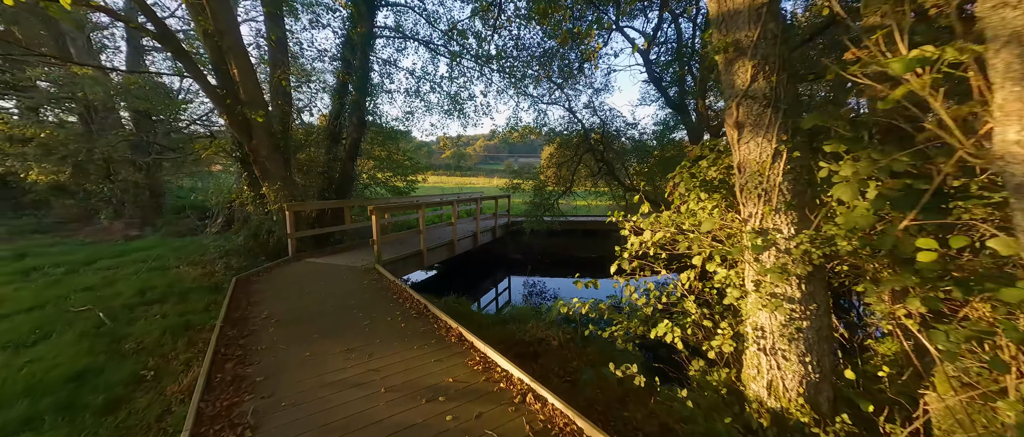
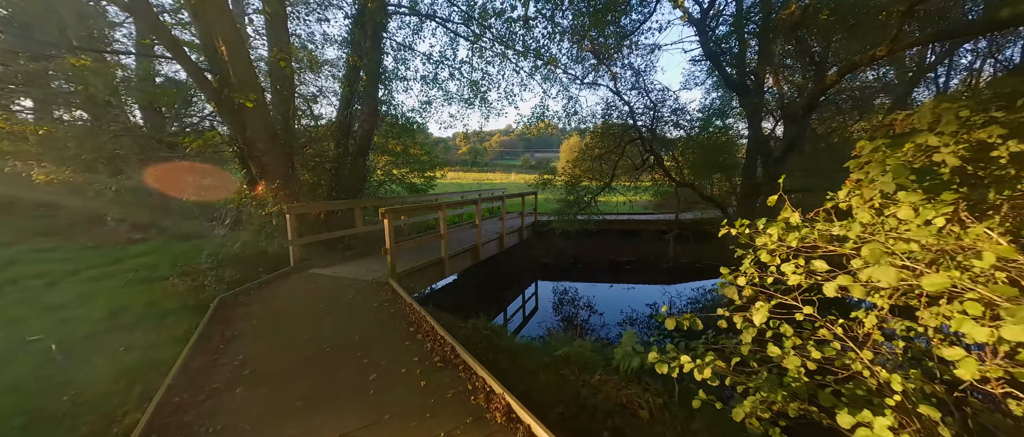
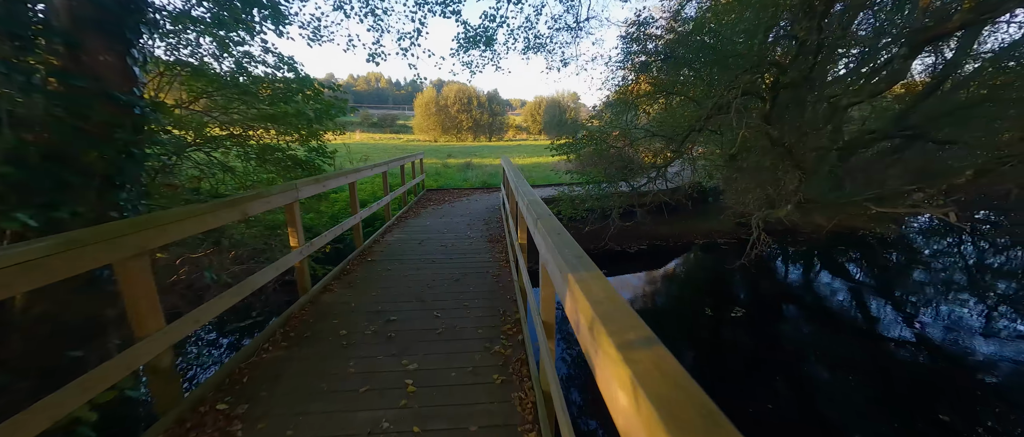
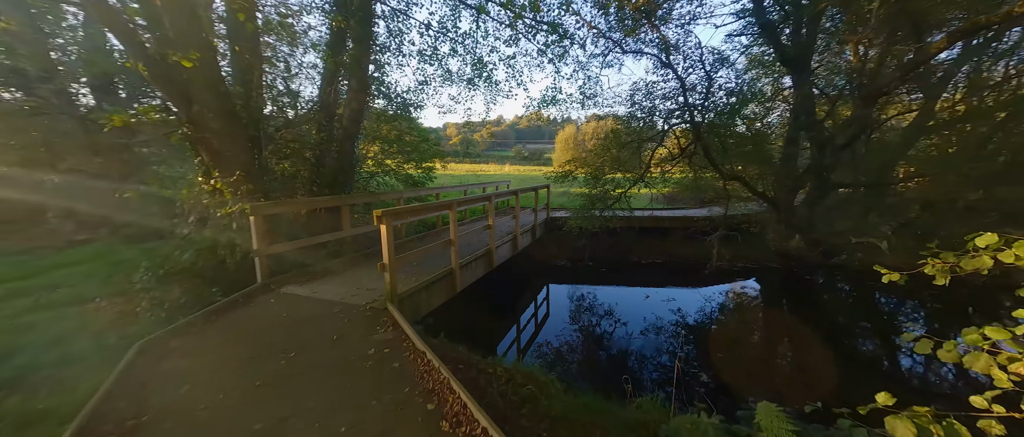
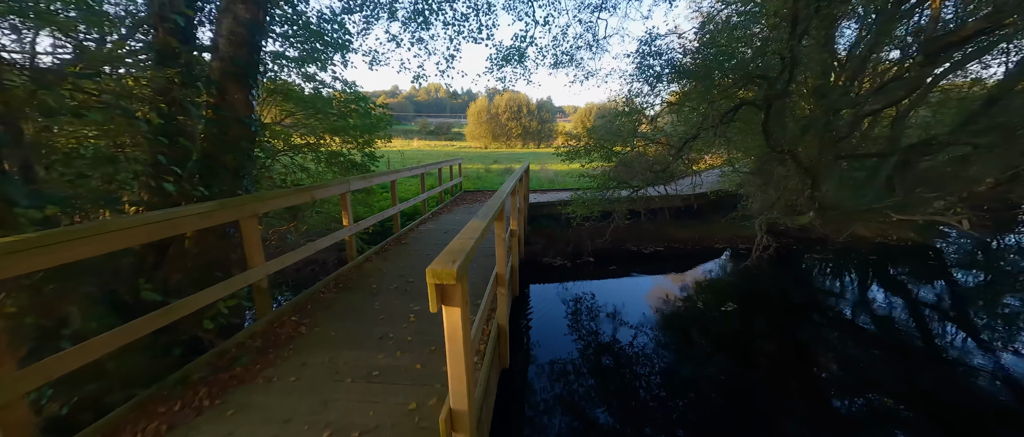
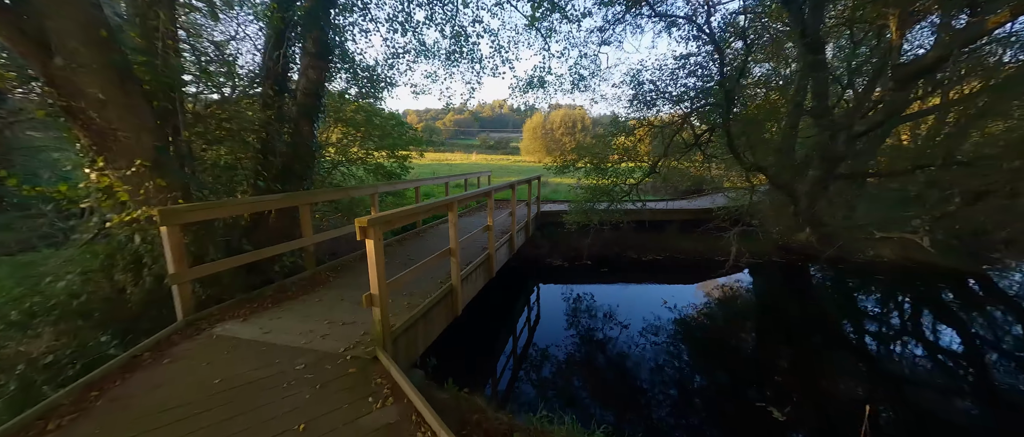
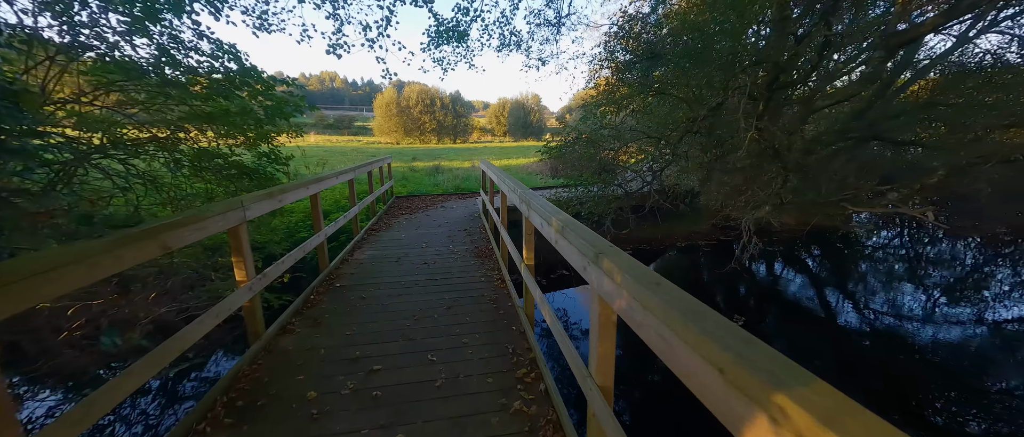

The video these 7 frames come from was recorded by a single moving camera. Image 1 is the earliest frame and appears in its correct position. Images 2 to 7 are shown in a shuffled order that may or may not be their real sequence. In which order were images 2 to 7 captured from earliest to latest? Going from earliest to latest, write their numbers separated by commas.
2, 4, 6, 5, 3, 7
